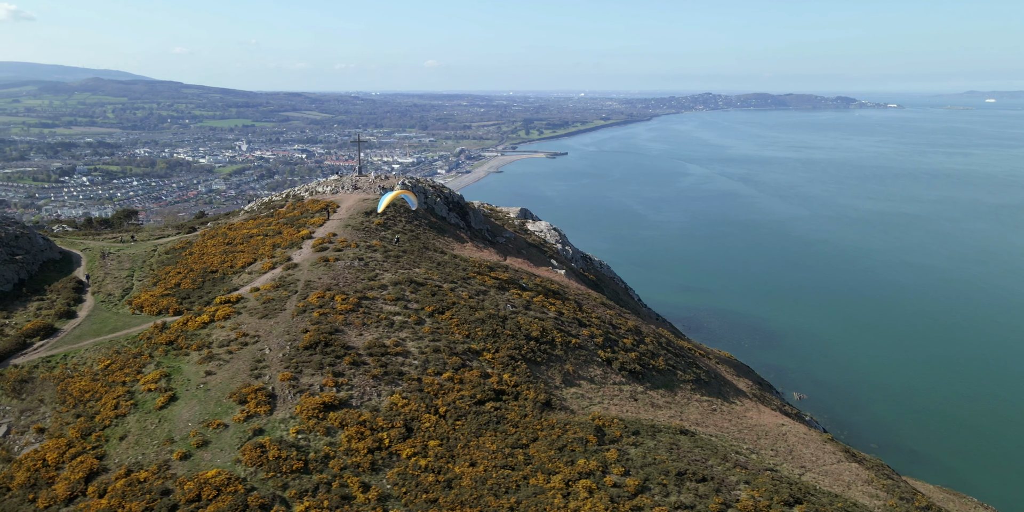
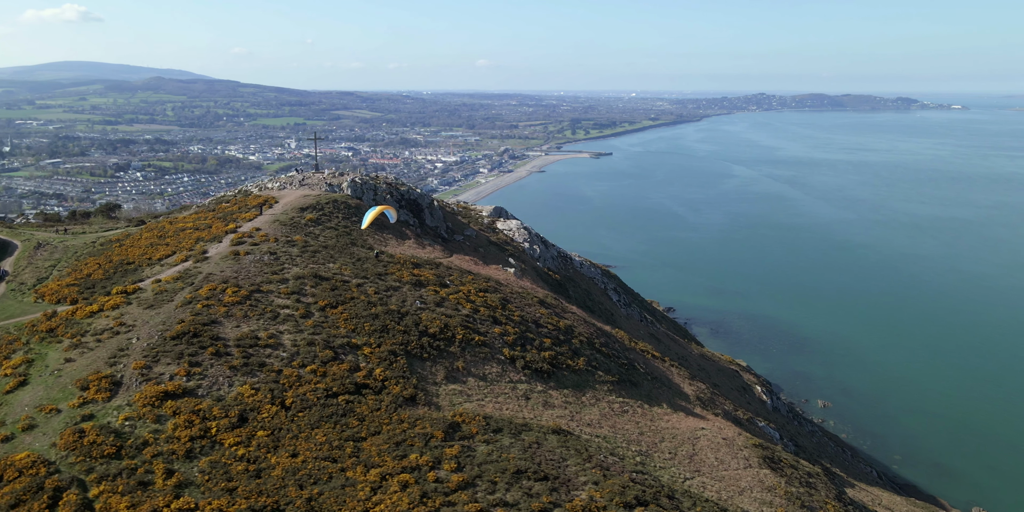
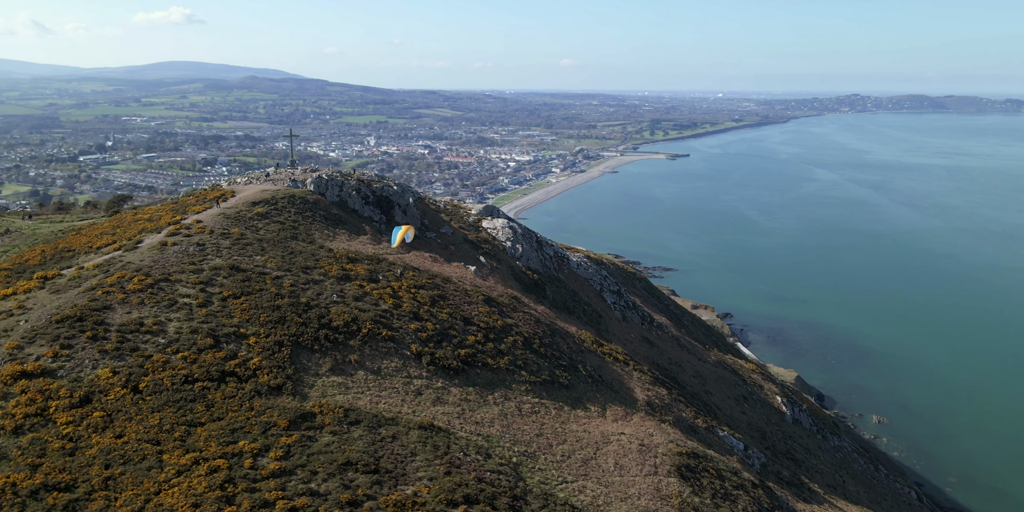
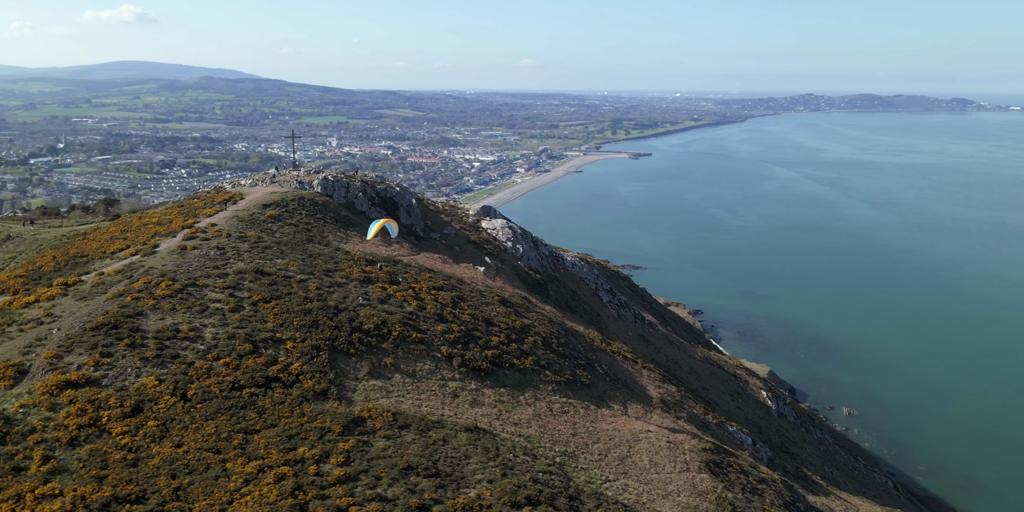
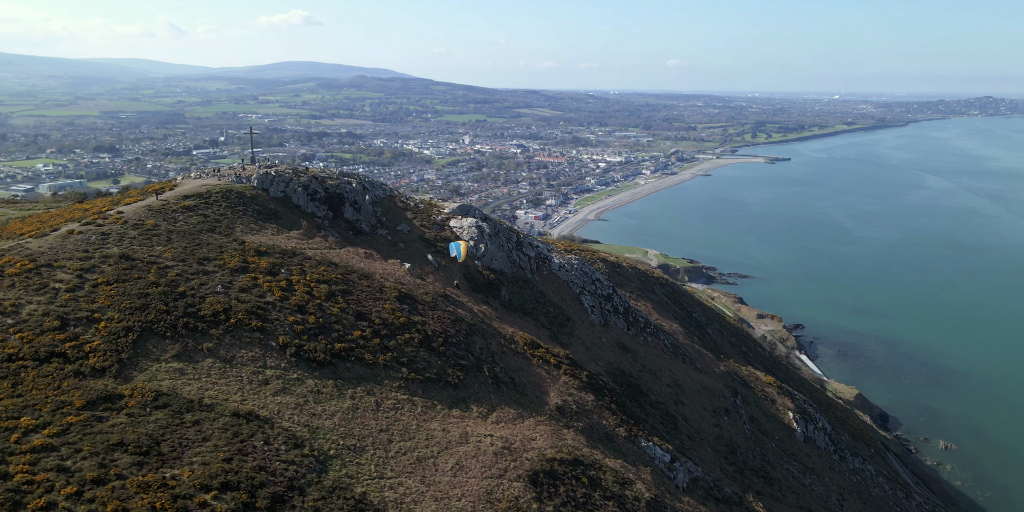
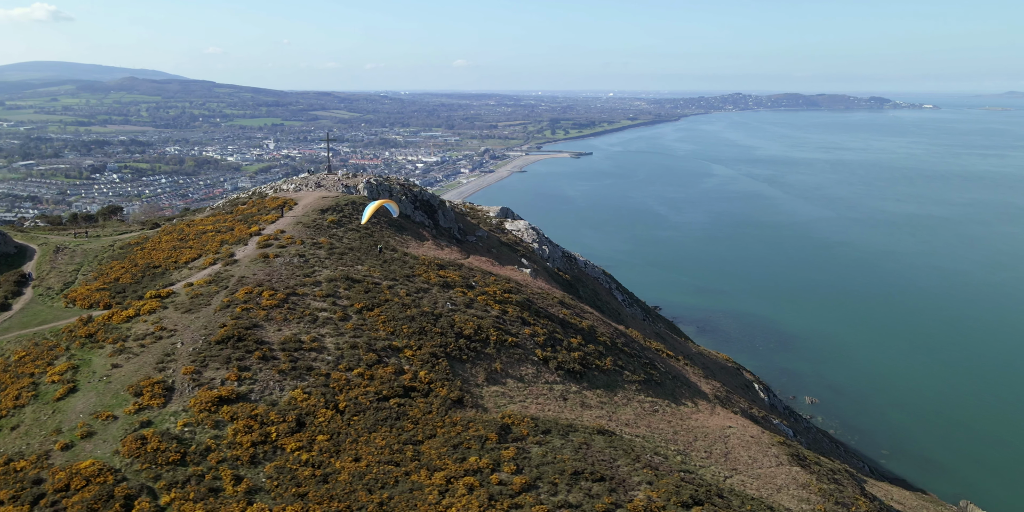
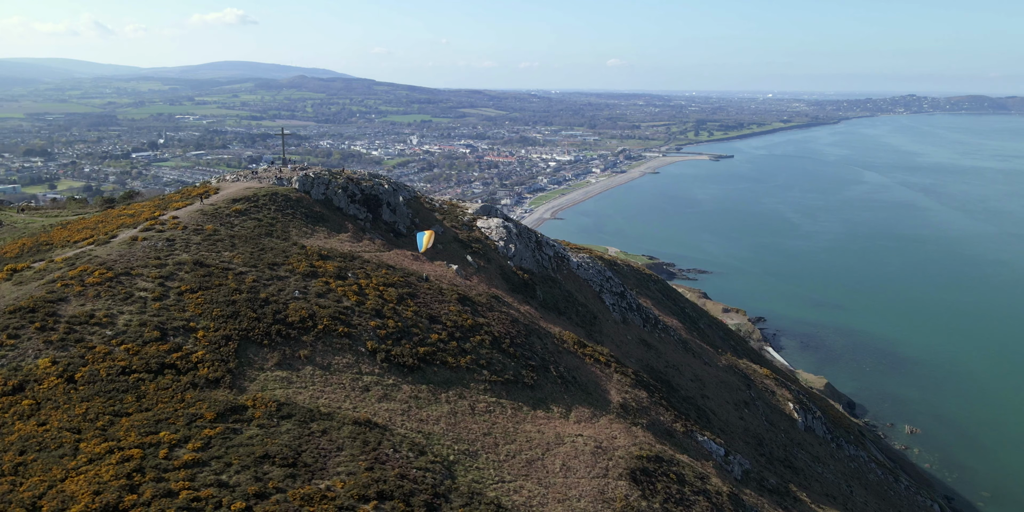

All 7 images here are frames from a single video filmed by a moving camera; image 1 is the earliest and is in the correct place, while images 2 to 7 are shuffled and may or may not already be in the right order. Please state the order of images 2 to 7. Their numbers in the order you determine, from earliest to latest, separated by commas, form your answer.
6, 2, 4, 3, 7, 5
